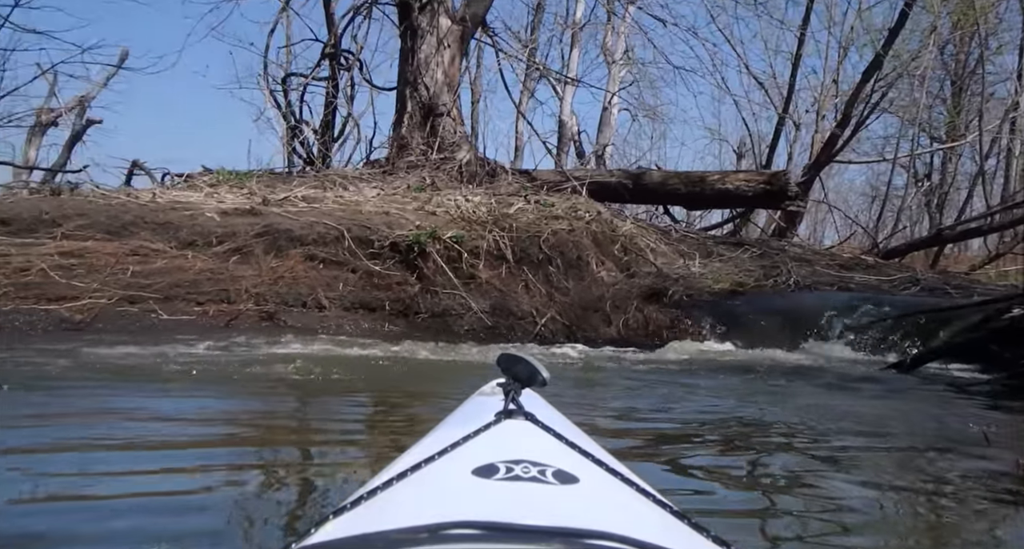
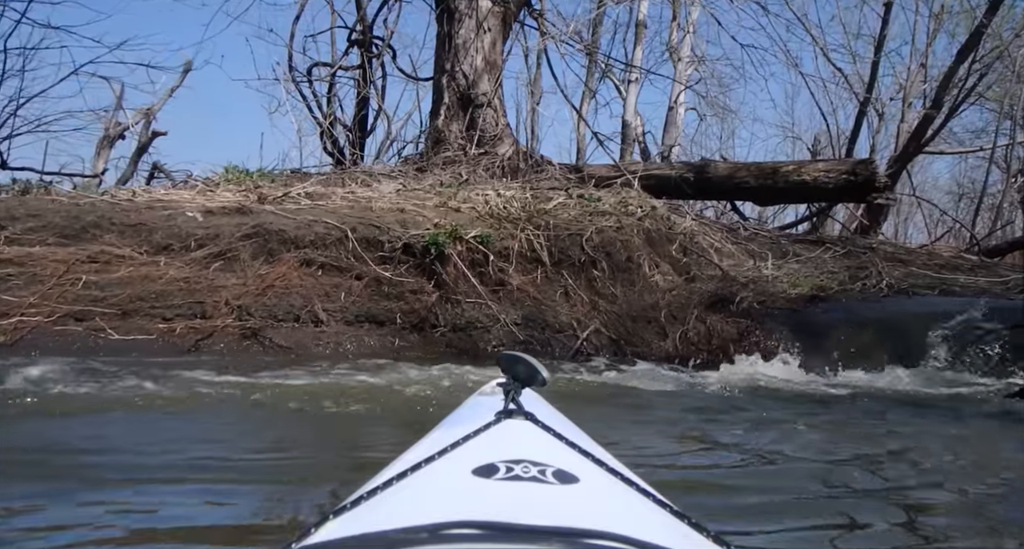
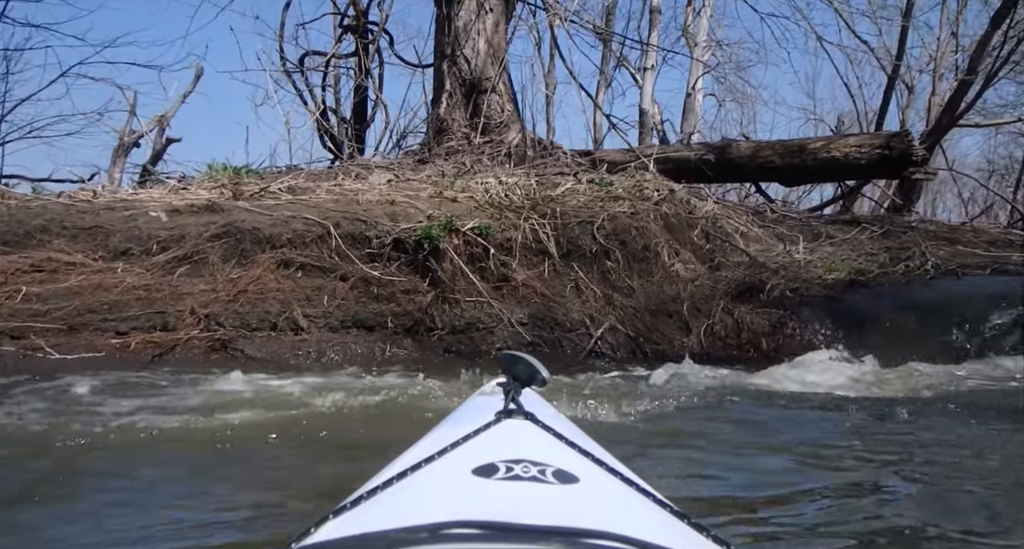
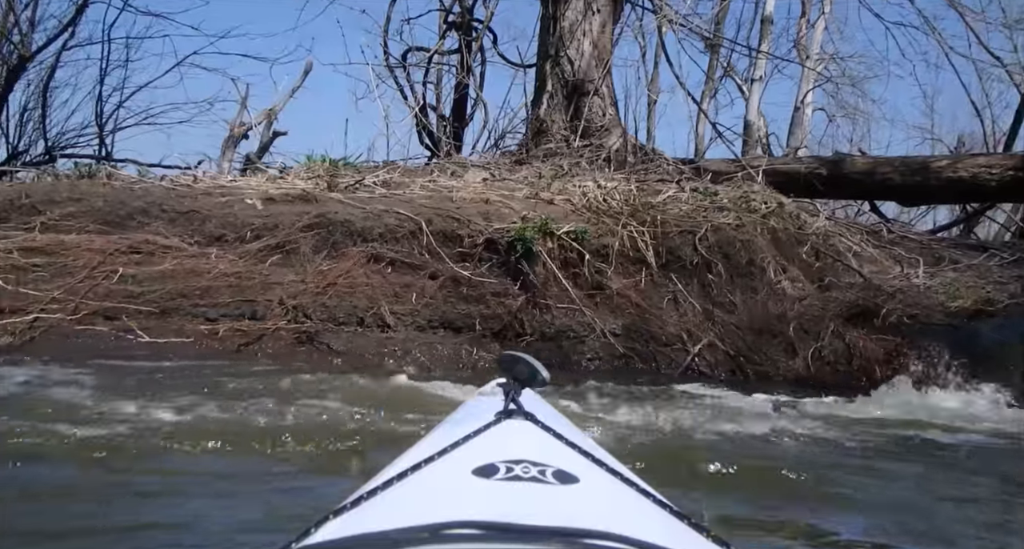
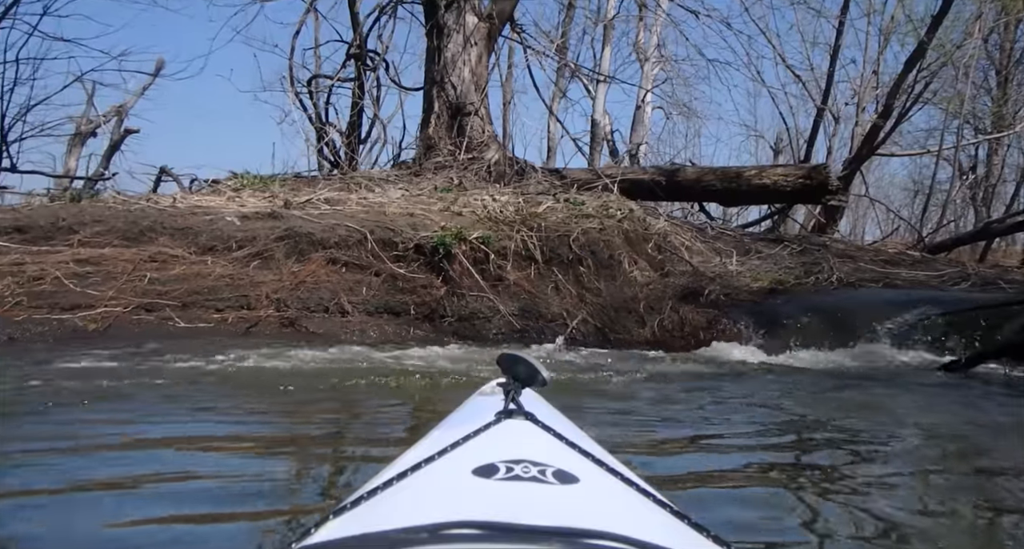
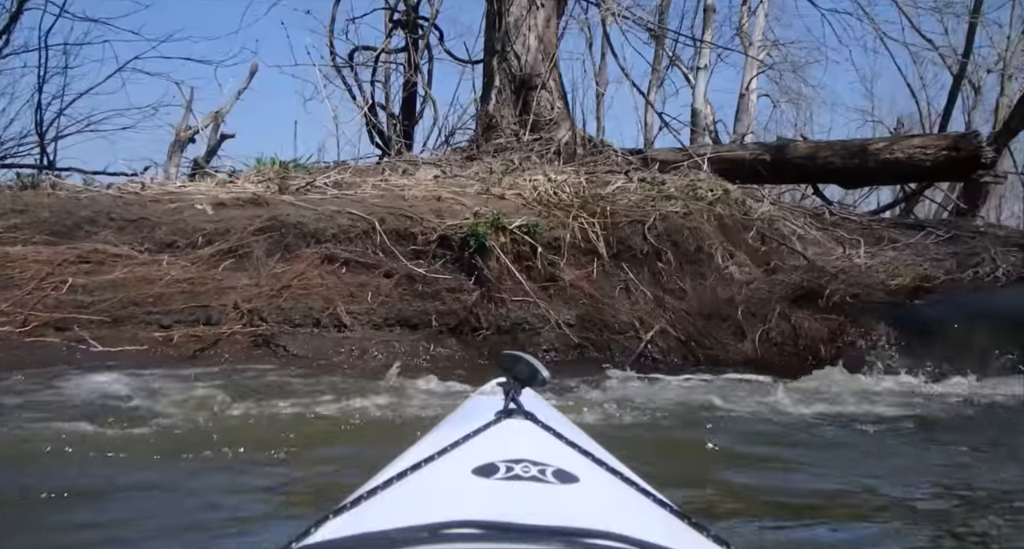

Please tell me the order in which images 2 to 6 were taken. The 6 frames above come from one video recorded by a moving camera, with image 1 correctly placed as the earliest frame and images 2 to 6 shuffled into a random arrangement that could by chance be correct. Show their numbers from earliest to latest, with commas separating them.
5, 2, 3, 6, 4
